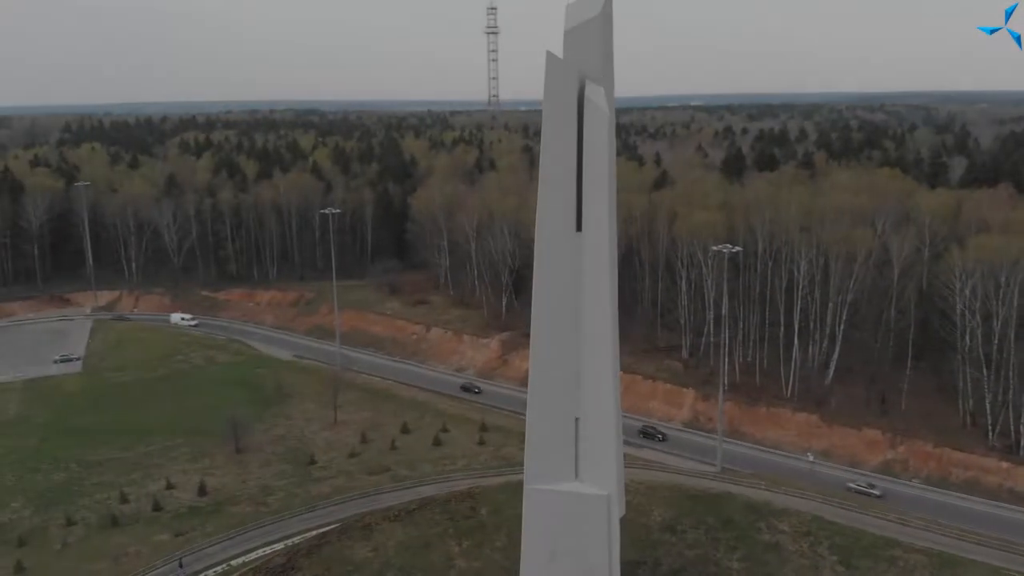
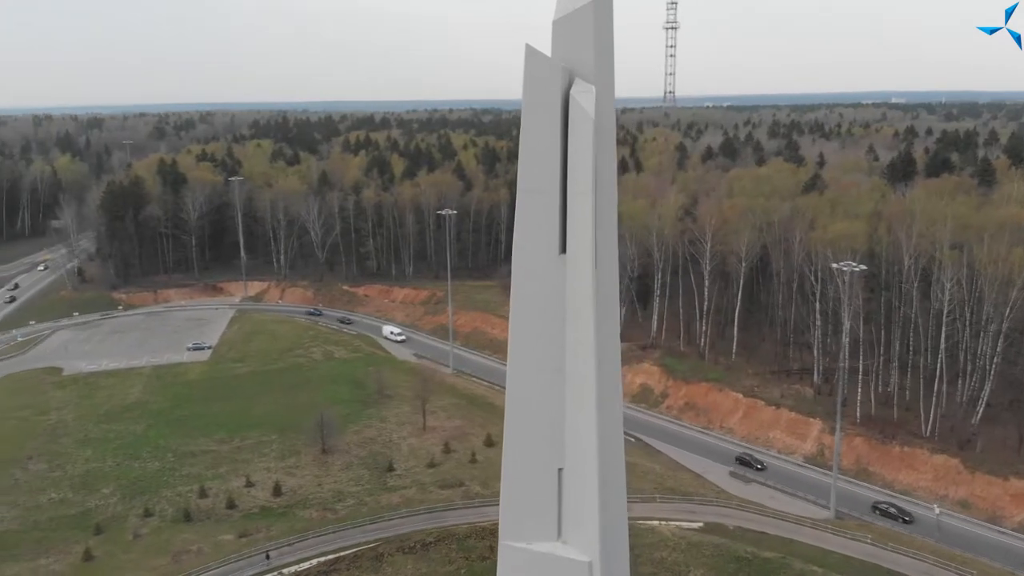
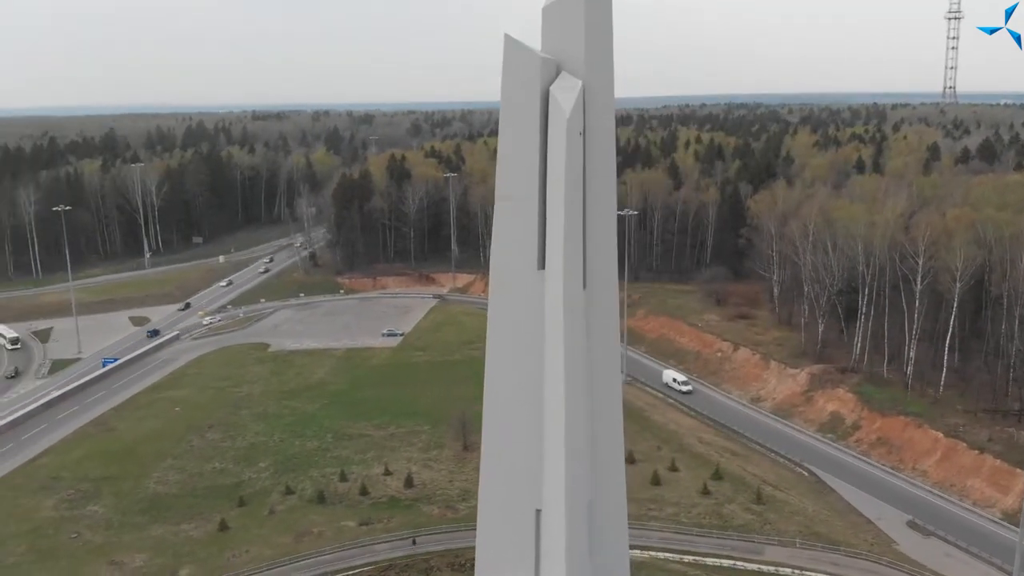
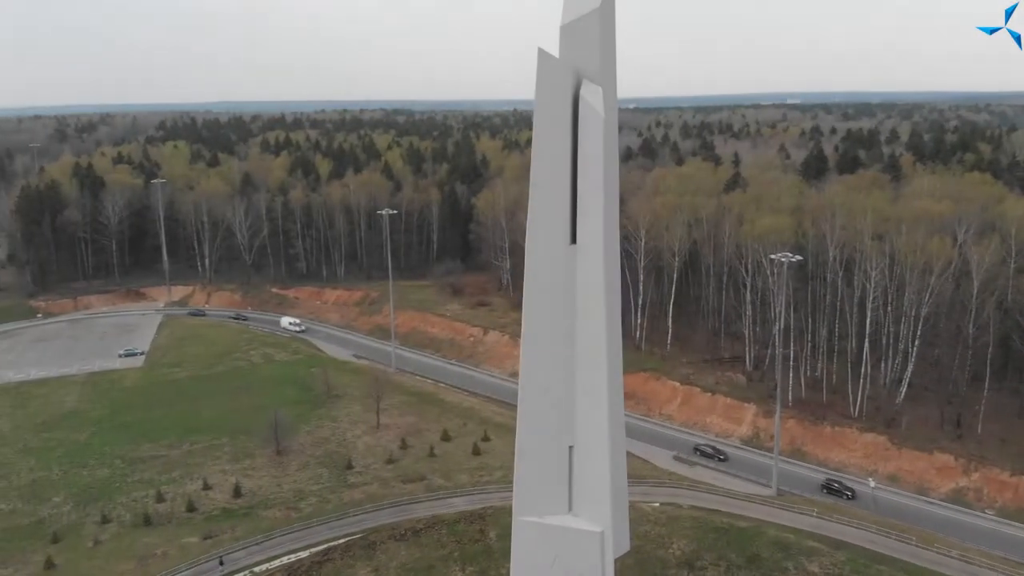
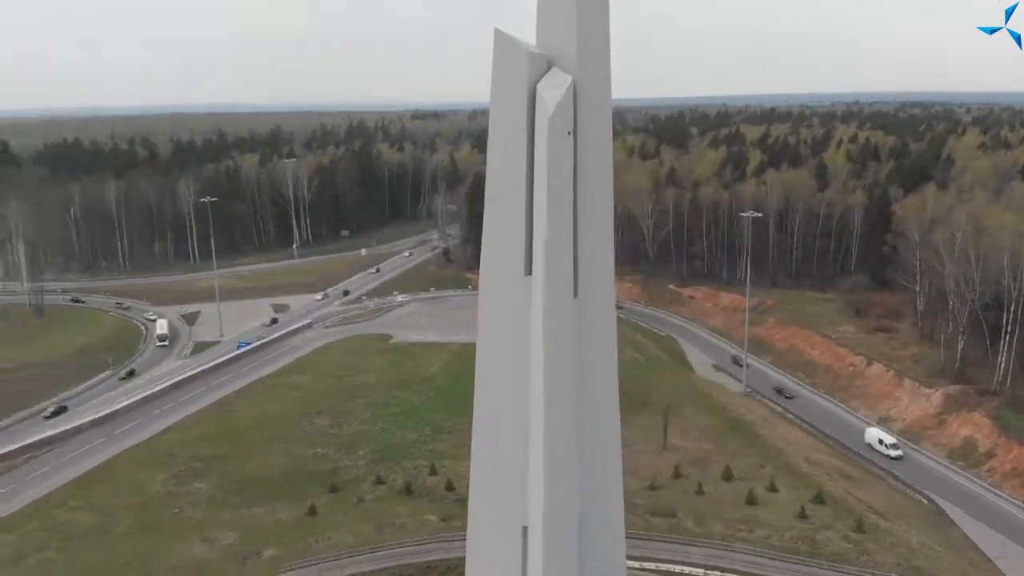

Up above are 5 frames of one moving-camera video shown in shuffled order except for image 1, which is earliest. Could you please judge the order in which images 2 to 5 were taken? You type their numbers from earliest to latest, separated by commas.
4, 2, 3, 5
